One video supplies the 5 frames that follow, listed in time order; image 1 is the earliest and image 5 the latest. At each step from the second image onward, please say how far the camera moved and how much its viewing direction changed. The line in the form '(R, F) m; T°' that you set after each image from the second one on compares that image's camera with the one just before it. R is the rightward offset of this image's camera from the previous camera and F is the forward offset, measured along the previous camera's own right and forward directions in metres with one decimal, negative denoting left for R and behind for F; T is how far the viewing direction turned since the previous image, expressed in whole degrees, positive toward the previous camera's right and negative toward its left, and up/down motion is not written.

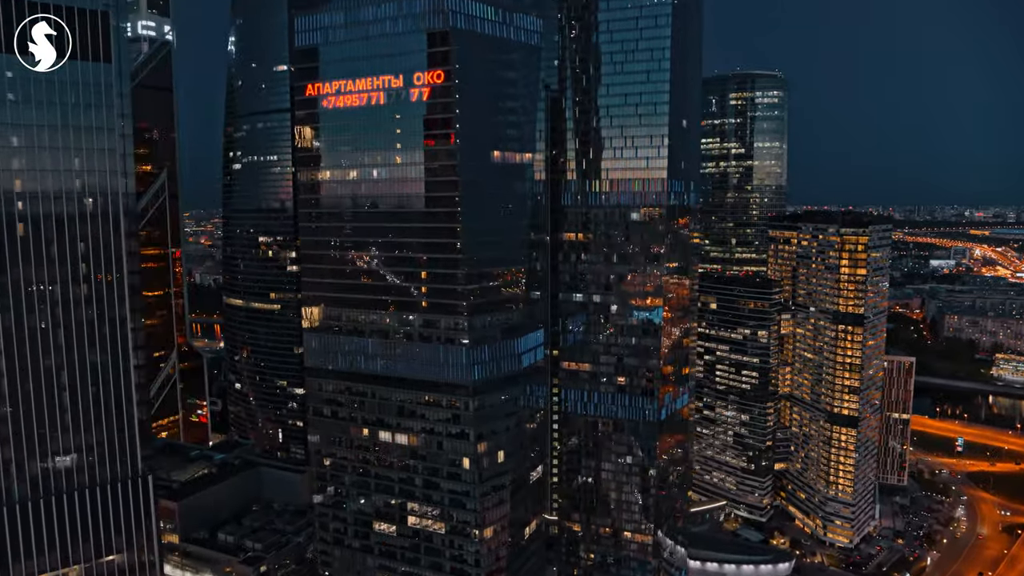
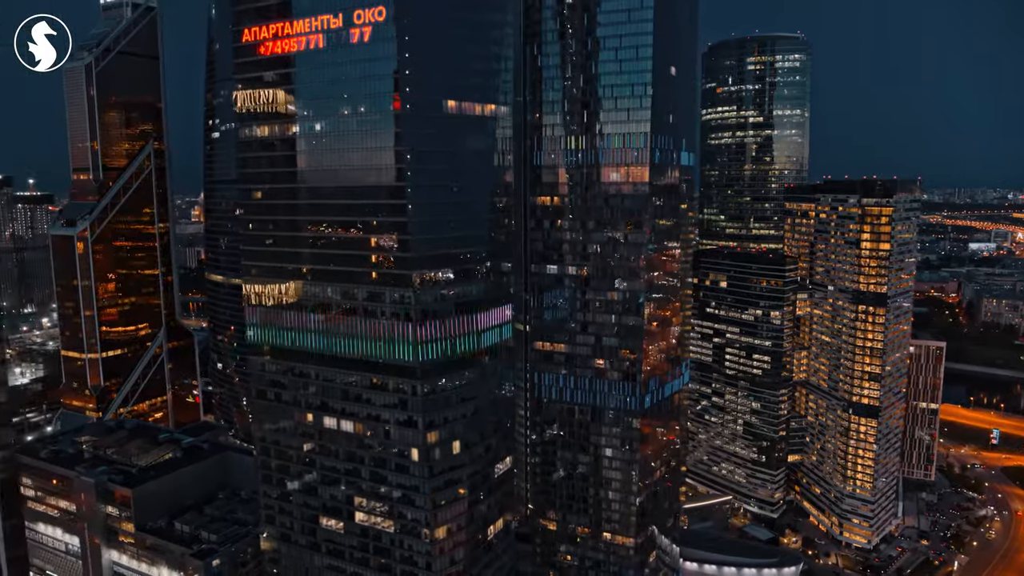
(+10.3, +13.6) m; -2°
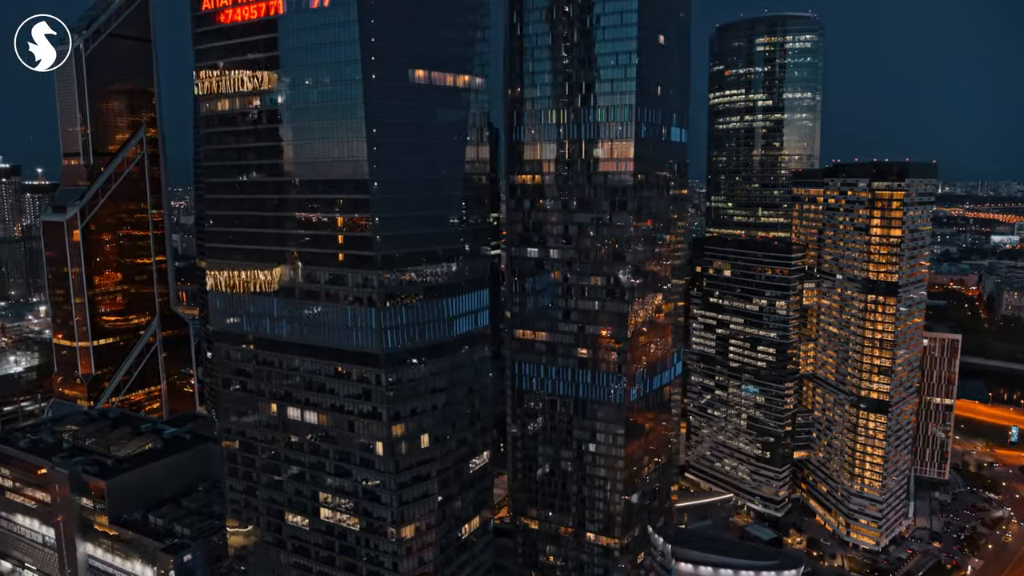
(+5.8, +6.5) m; -1°
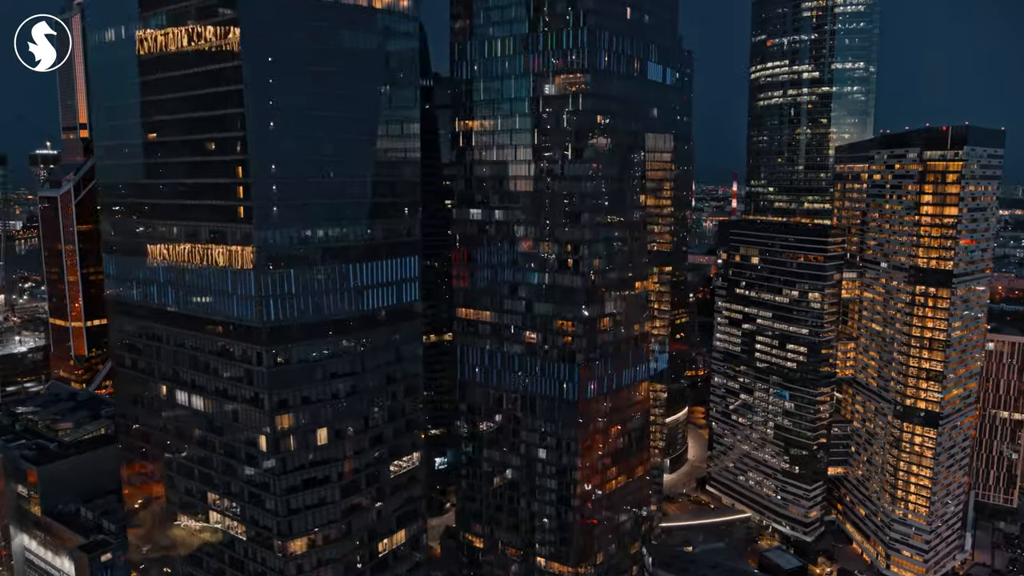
(+15.4, +18.3) m; -5°
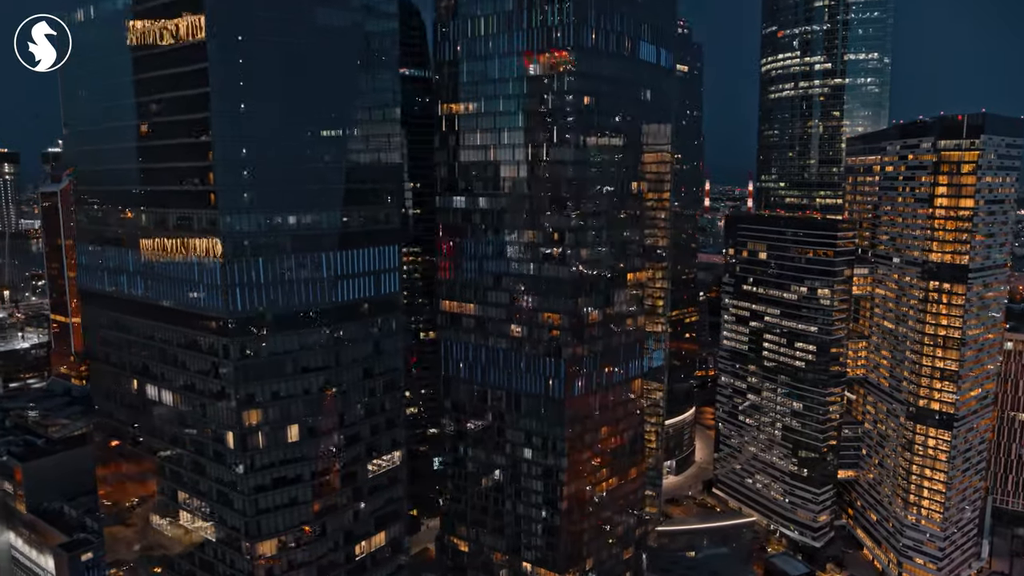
(+3.6, +4.0) m; -1°
